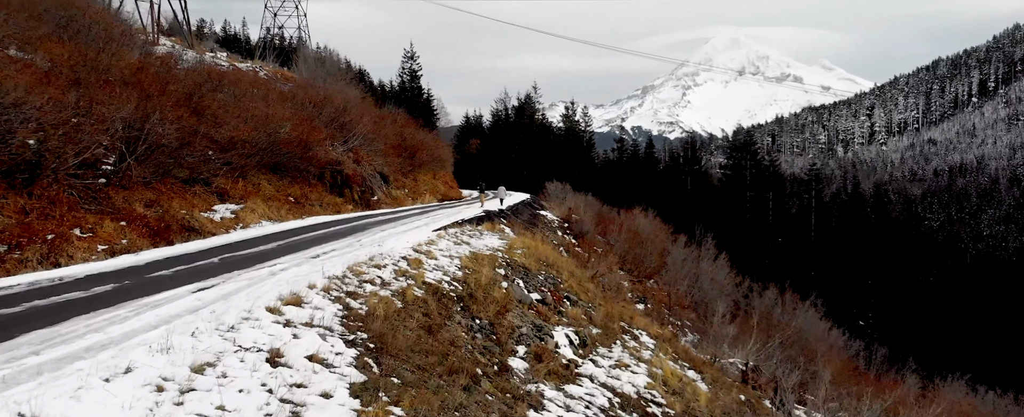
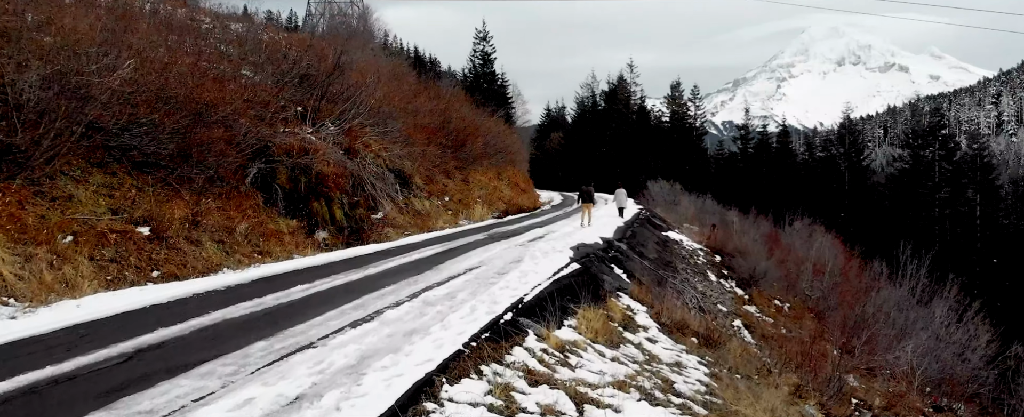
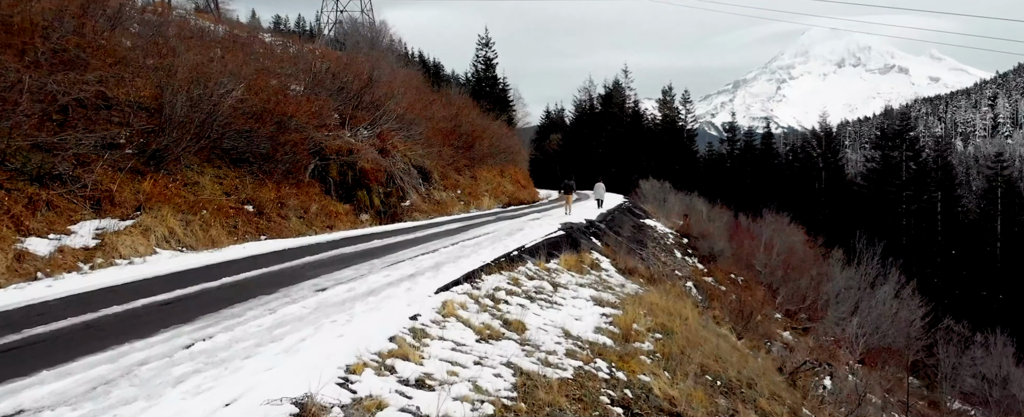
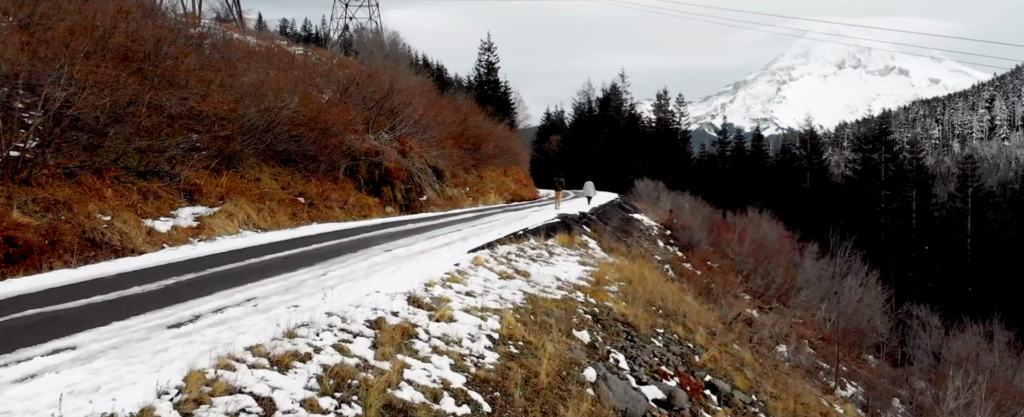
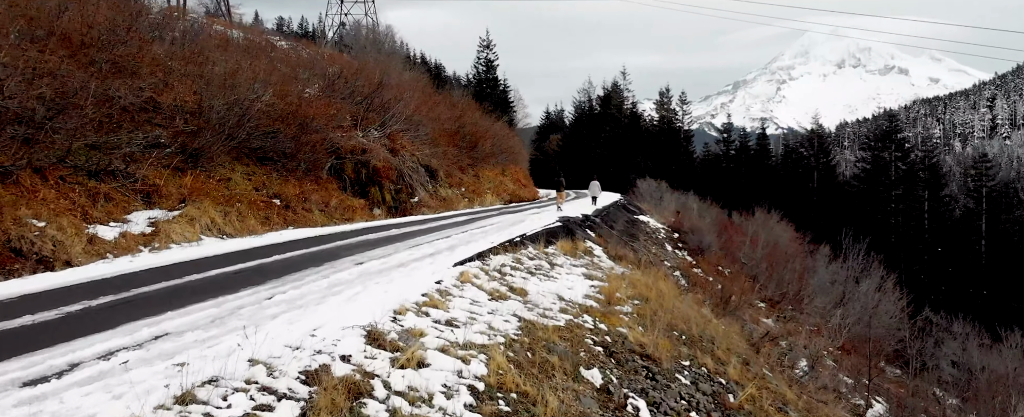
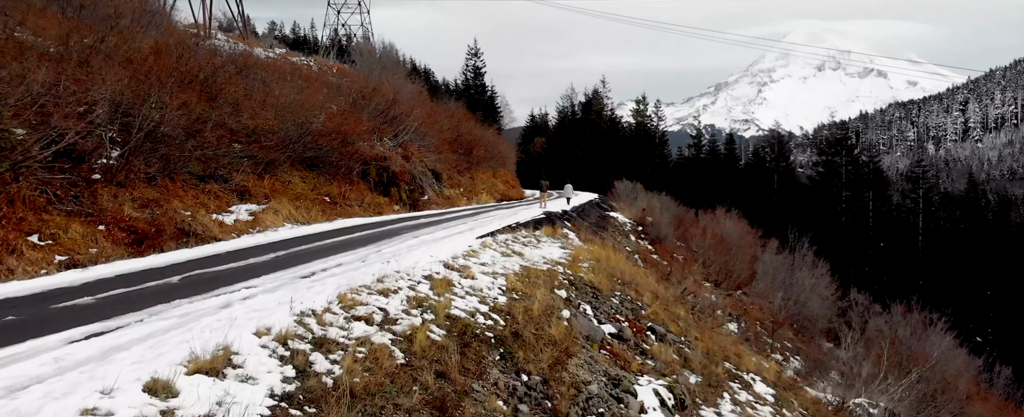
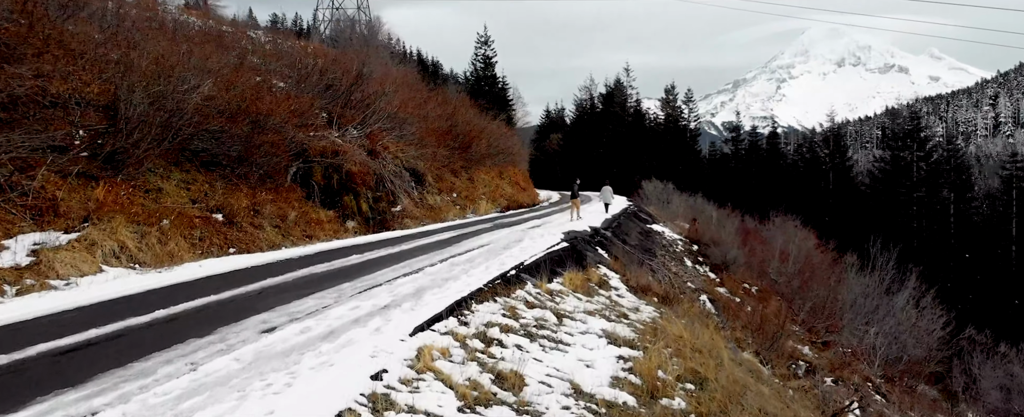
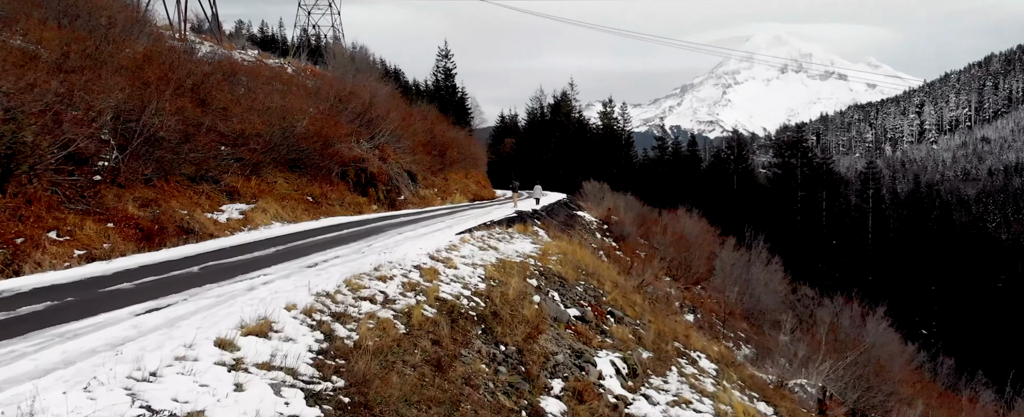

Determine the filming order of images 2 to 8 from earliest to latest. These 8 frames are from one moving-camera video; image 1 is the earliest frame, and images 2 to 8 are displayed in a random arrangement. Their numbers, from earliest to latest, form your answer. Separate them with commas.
8, 6, 4, 5, 3, 7, 2
